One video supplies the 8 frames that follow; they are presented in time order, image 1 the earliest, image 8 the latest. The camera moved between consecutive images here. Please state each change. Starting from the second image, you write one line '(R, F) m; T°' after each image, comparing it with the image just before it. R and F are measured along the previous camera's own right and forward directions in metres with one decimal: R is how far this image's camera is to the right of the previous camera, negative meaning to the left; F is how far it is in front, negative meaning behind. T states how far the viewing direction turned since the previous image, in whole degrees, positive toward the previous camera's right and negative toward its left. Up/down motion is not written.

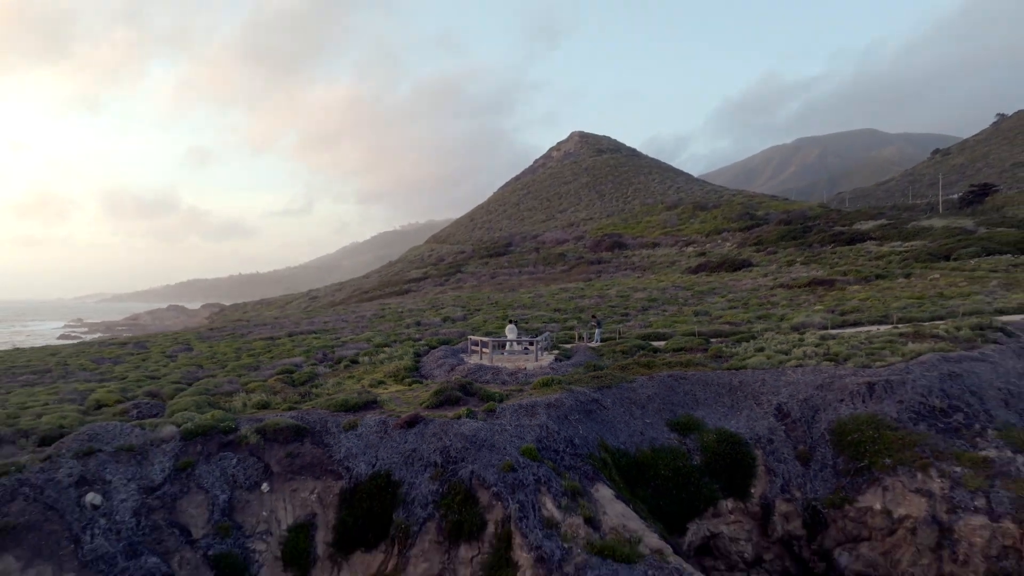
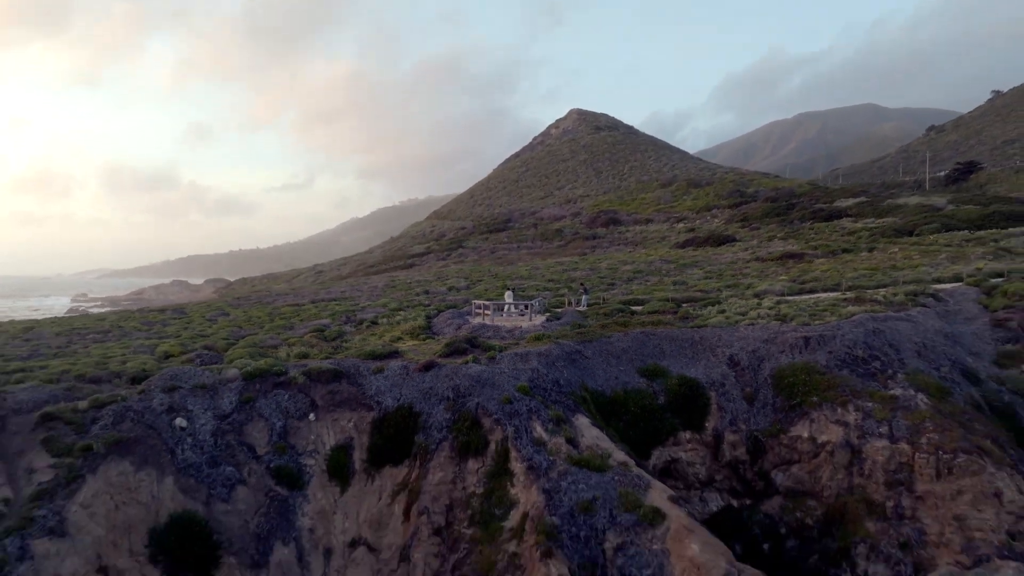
(+0.1, -4.0) m; 0°
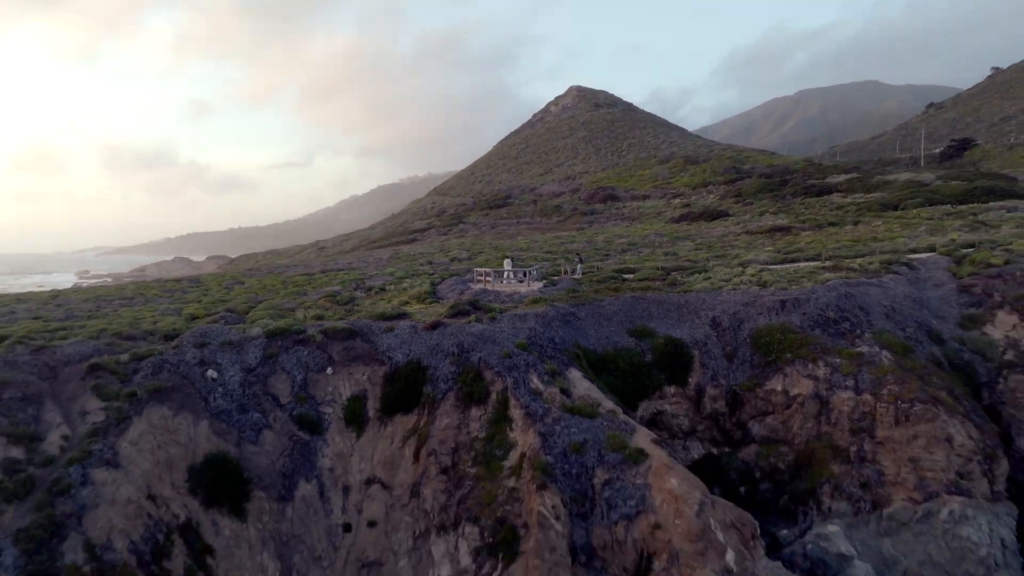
(0.0, -1.9) m; 0°
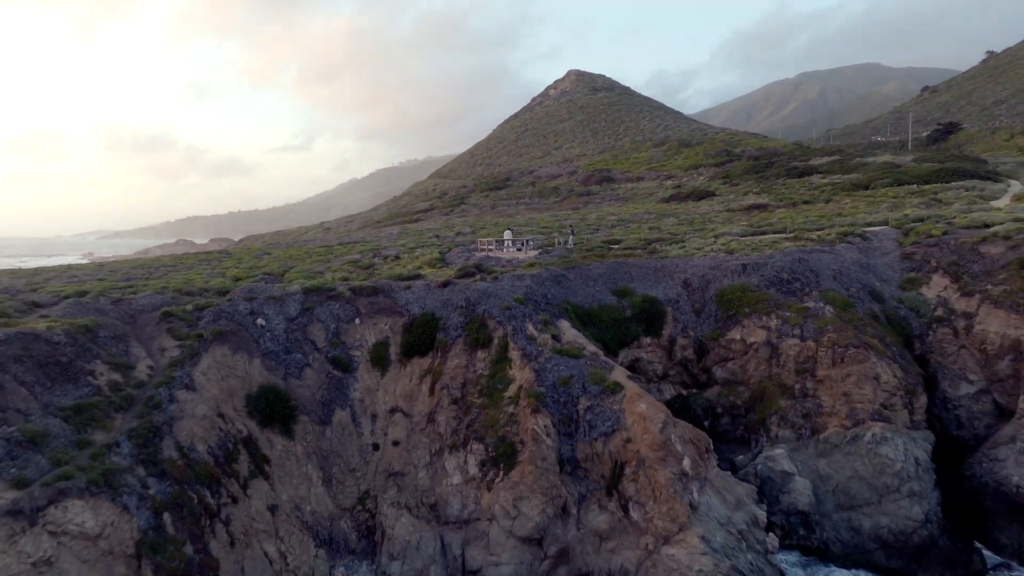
(0.0, -4.1) m; 0°
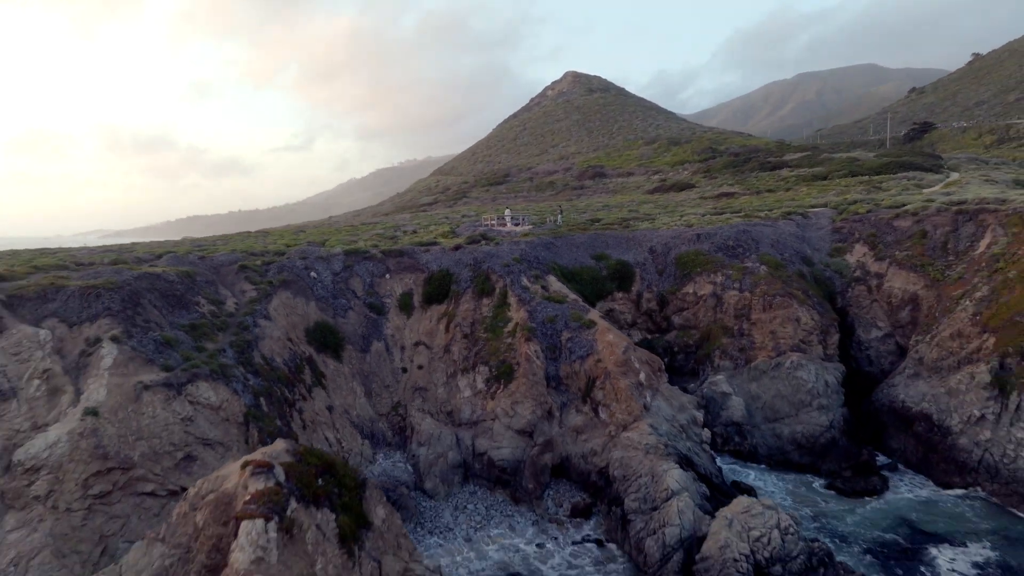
(0.0, -6.9) m; 0°
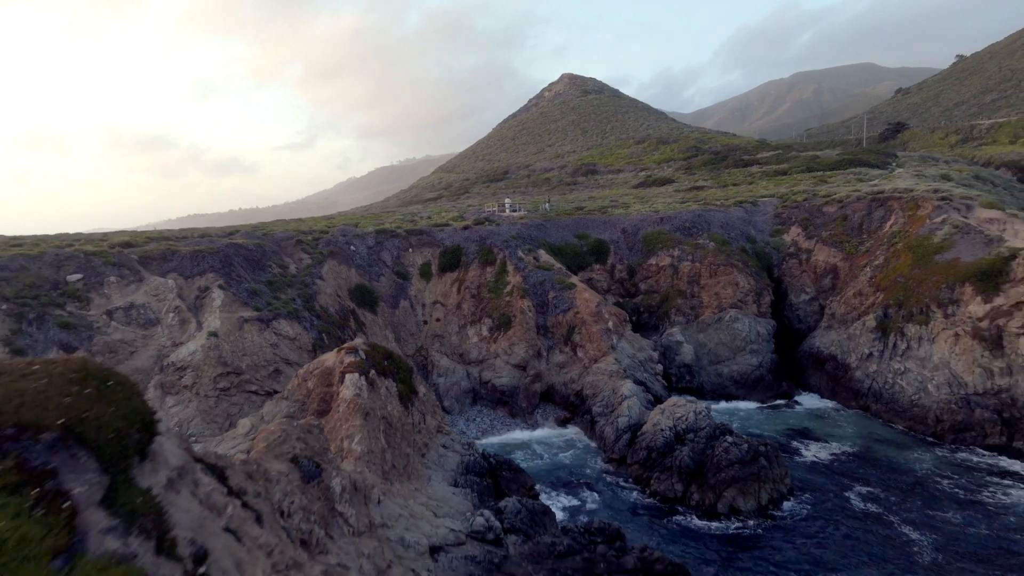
(+0.1, -8.3) m; 0°
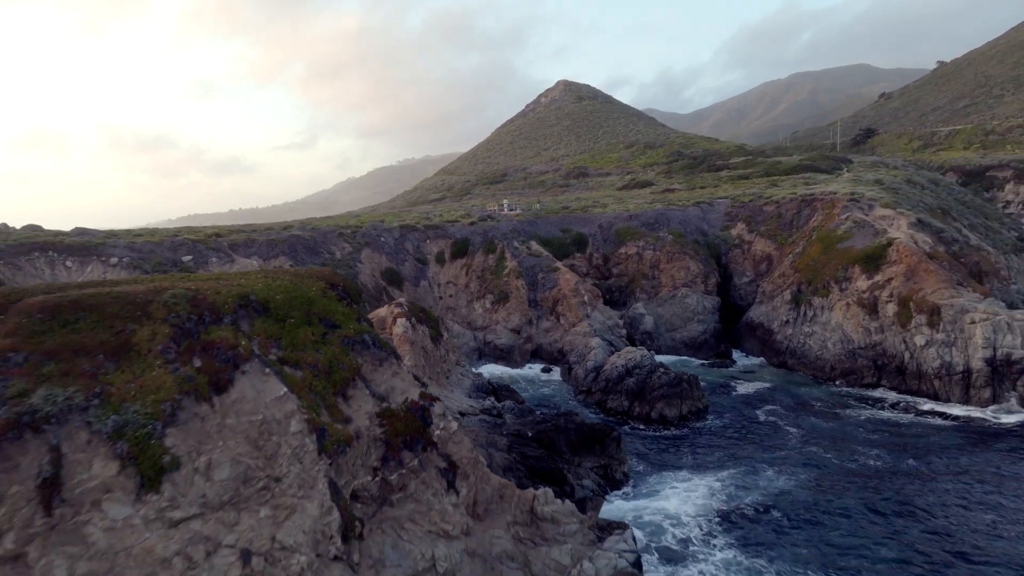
(+0.1, -10.3) m; 0°
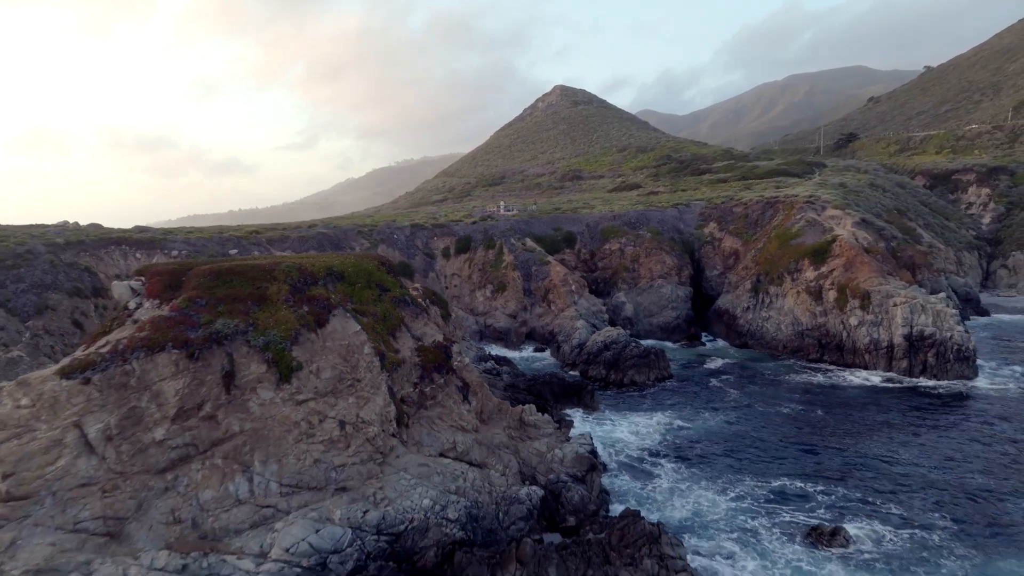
(+0.1, -7.0) m; 0°
